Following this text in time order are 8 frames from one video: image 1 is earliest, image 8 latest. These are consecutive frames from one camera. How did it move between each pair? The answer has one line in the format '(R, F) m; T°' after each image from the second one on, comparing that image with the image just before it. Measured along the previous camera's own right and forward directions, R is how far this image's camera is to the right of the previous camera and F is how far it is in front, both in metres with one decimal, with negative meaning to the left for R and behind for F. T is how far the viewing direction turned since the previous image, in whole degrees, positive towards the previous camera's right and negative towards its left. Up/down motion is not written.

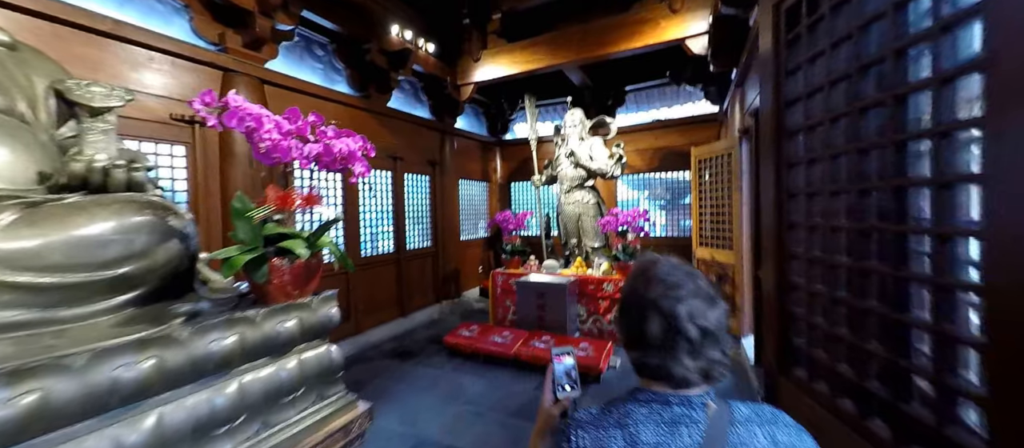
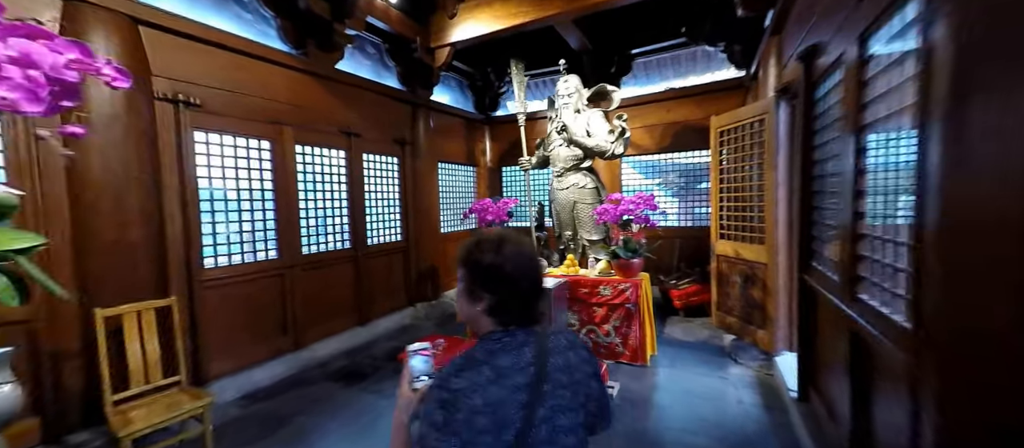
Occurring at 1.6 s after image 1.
(+0.3, +0.7) m; -2°
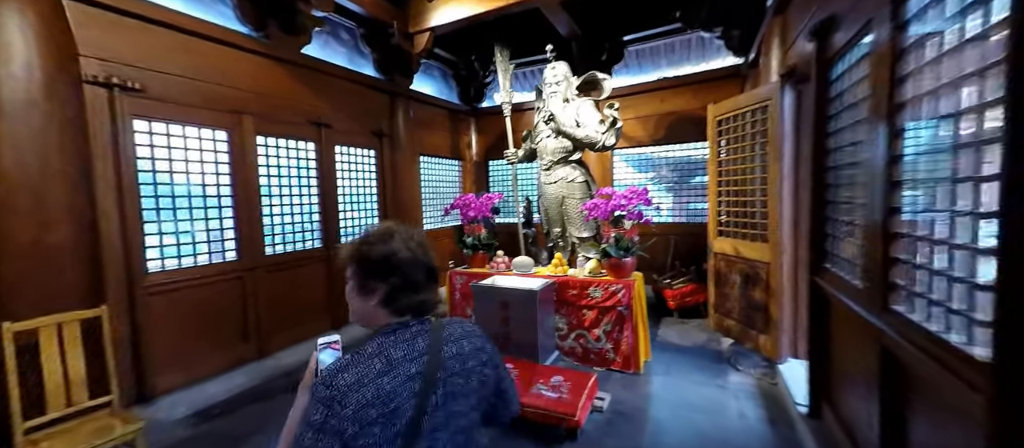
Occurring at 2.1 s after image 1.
(+0.1, +0.2) m; +1°
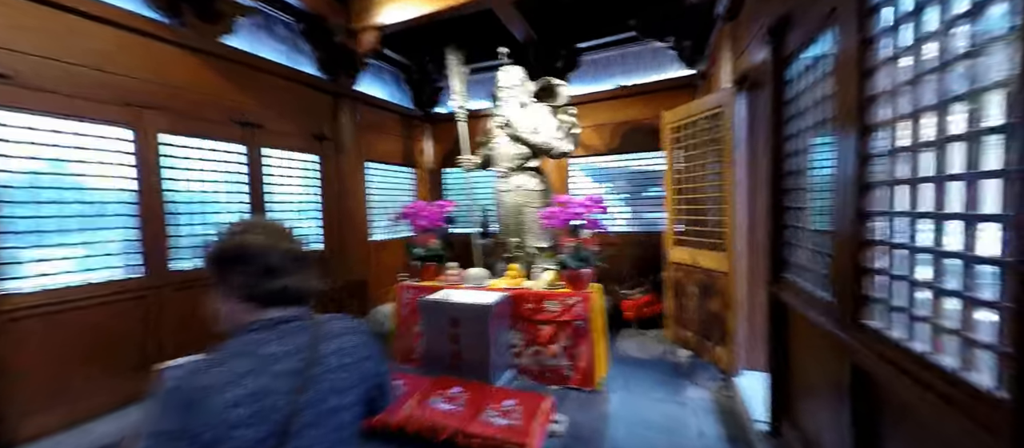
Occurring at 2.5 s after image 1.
(+0.1, +0.2) m; +6°
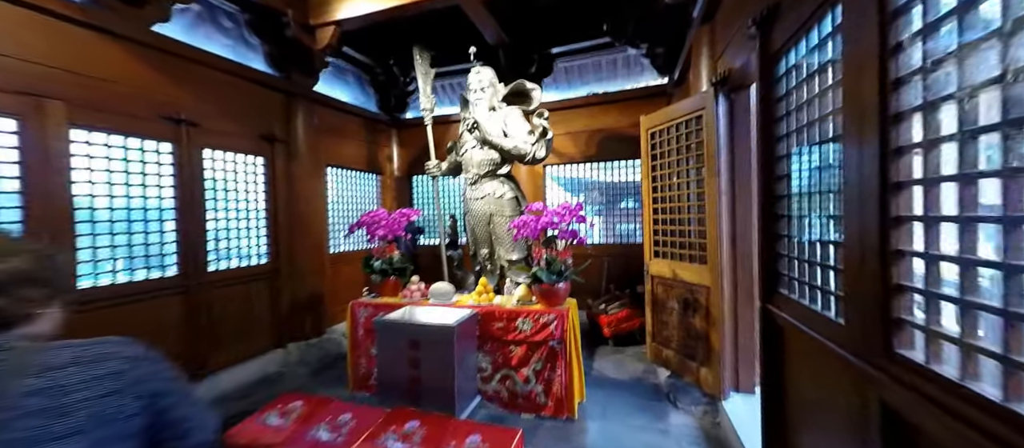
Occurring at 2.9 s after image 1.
(0.0, +0.2) m; +4°
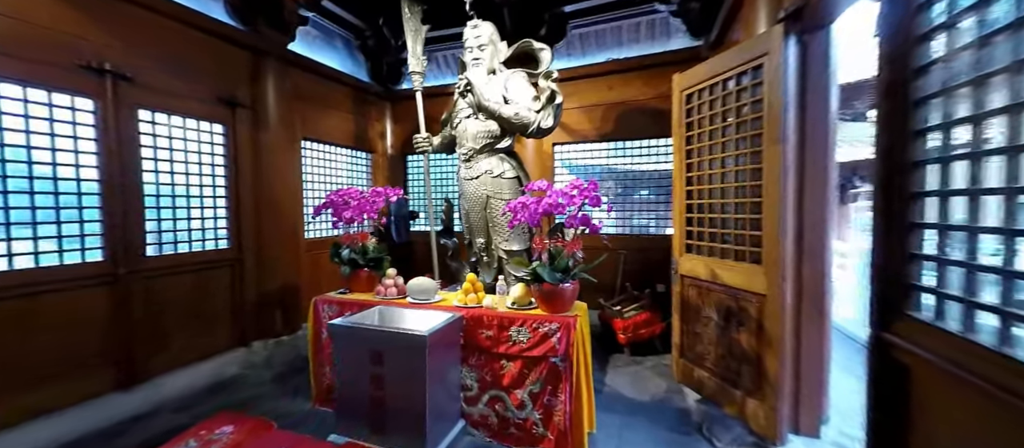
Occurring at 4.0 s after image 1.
(+0.1, +0.4) m; -2°
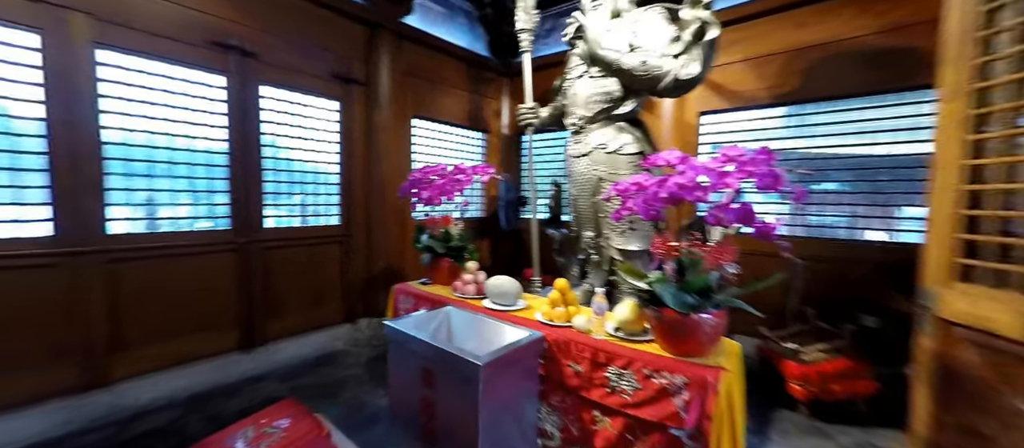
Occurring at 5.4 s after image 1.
(+0.1, +0.5) m; -20°
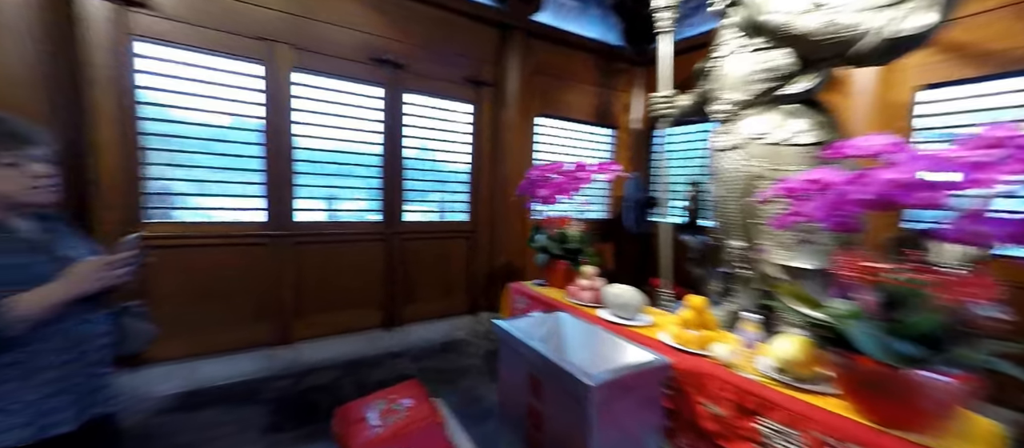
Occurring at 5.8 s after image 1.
(0.0, +0.1) m; -19°
